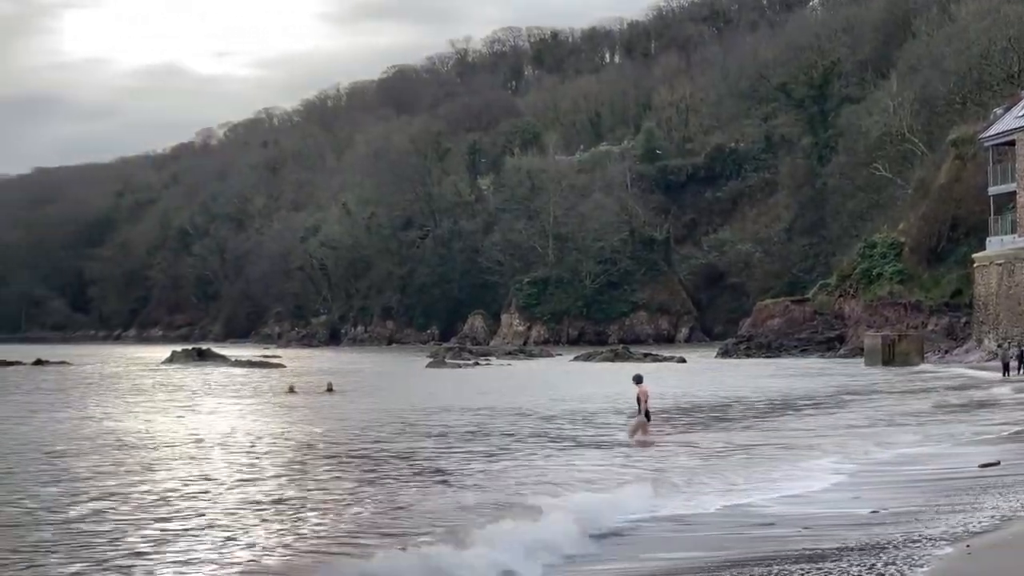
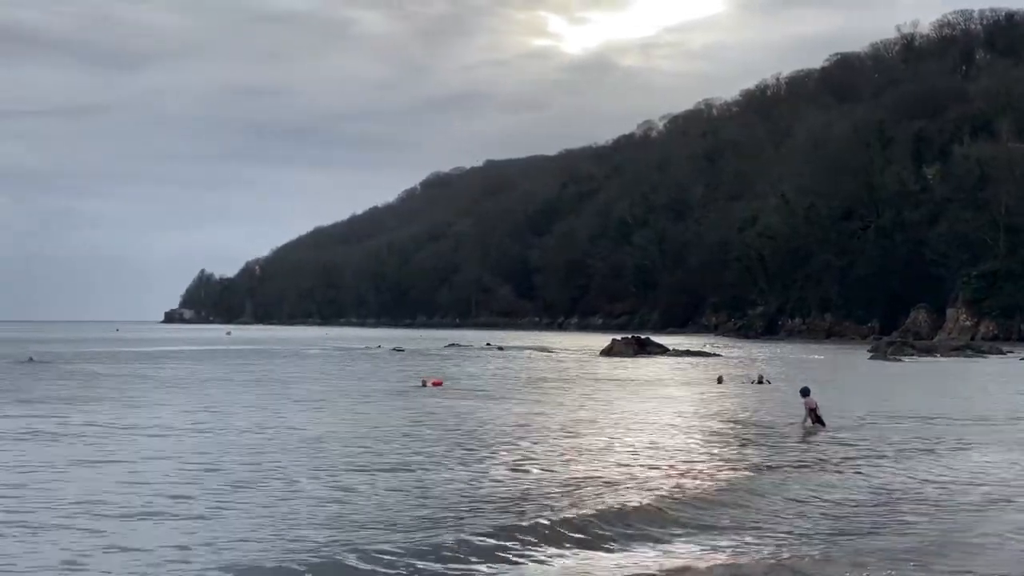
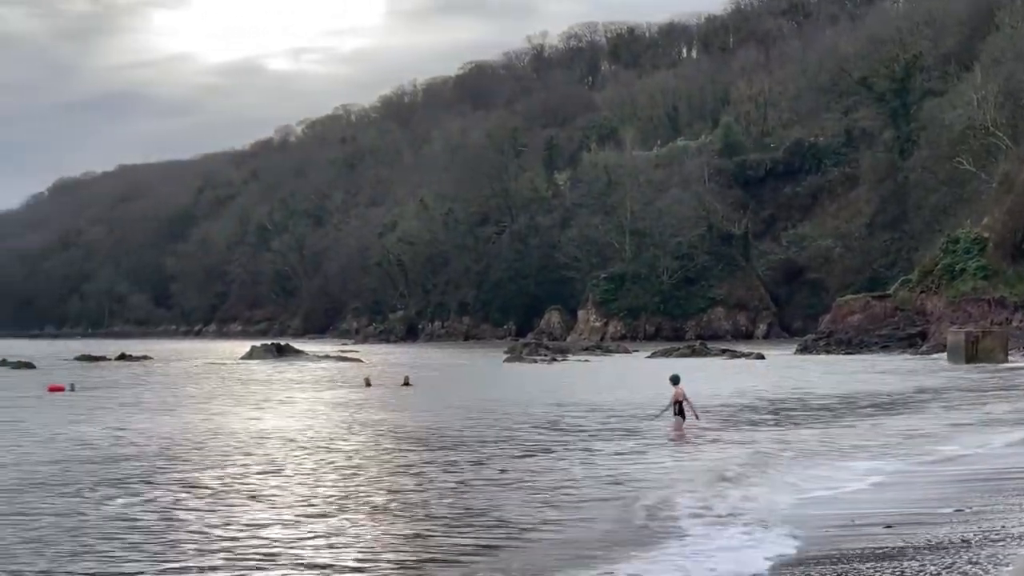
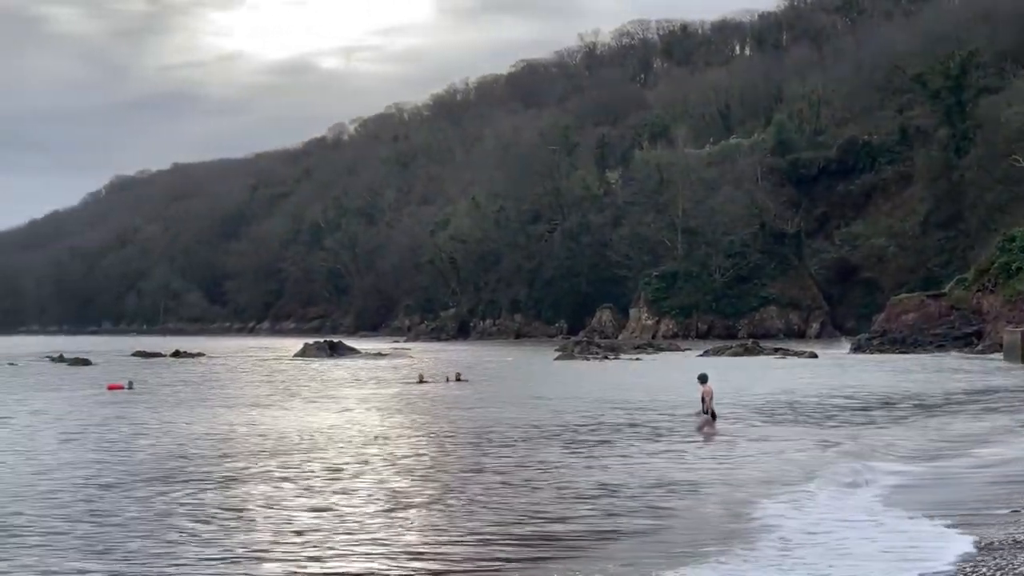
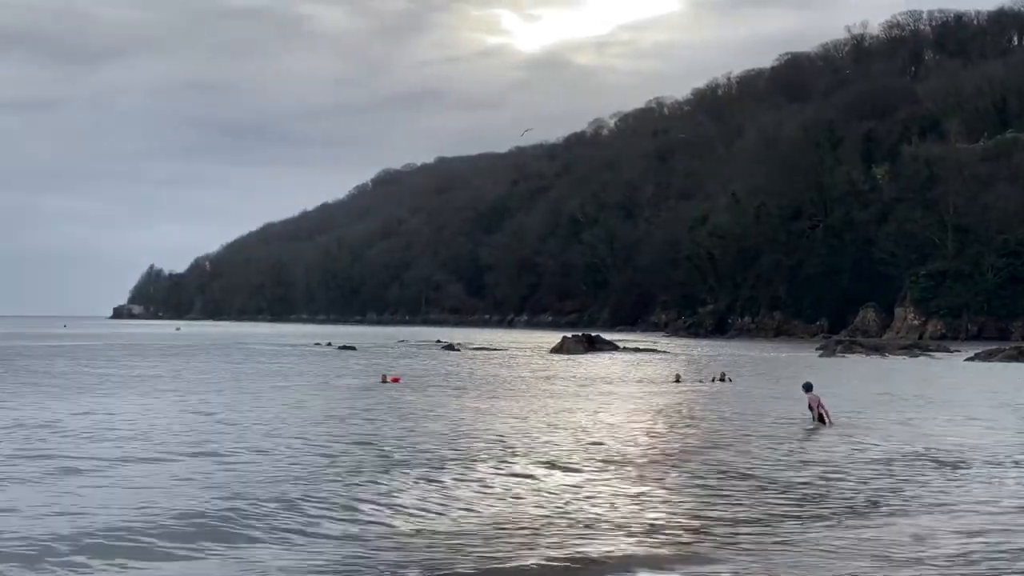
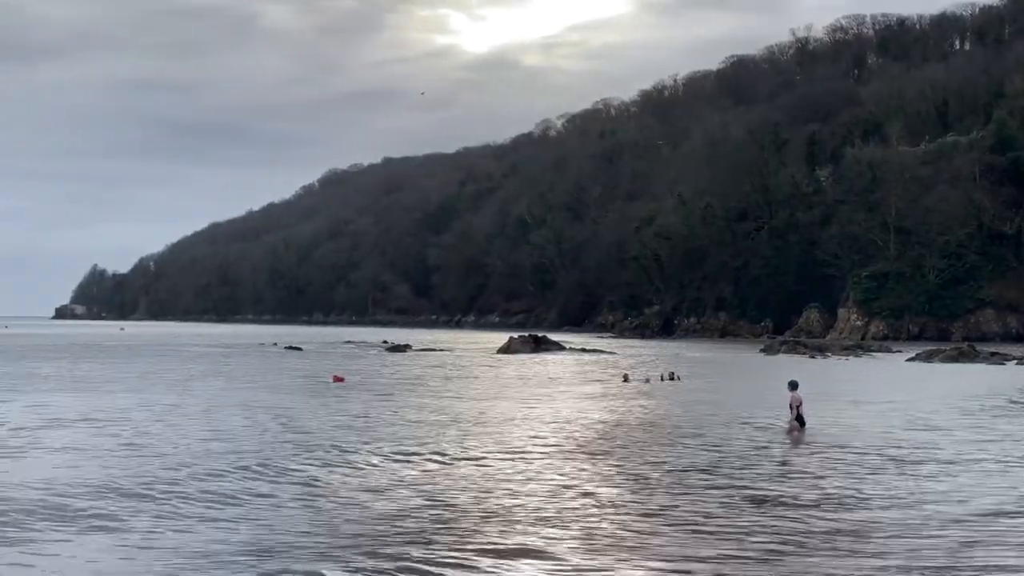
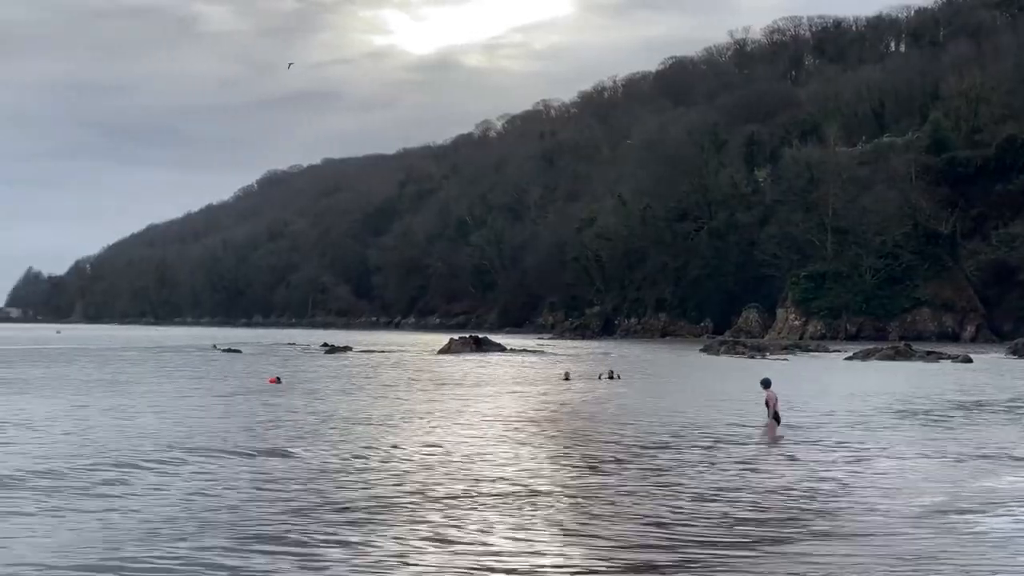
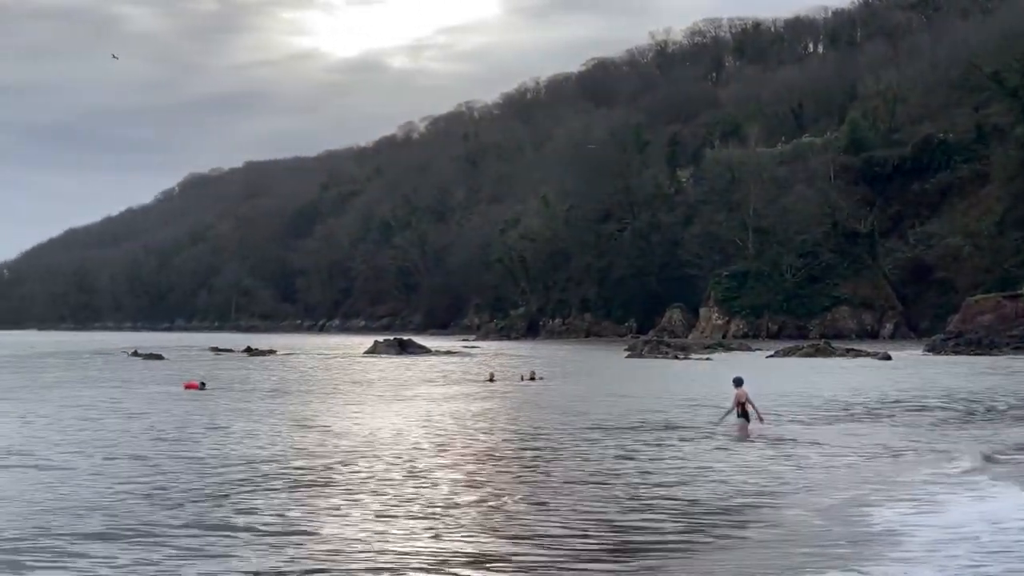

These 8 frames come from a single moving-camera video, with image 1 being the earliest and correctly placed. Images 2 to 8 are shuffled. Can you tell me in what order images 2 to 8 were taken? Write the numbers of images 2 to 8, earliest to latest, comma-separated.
3, 4, 8, 7, 6, 5, 2
